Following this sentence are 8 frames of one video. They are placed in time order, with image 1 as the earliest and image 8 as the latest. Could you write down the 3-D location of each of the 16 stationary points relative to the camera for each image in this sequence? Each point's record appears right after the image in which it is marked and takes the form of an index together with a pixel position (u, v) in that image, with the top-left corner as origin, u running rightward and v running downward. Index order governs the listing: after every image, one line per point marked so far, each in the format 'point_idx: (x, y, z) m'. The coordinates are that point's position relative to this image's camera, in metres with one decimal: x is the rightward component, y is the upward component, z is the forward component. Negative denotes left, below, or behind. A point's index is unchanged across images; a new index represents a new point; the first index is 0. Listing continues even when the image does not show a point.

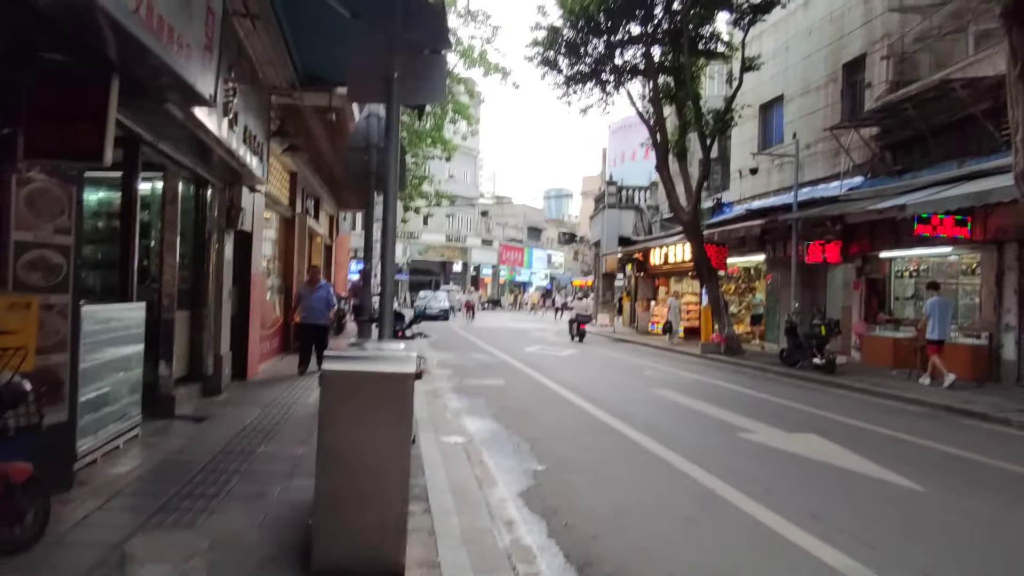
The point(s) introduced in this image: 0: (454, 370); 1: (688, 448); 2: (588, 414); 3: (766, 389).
0: (-1.1, -1.6, +14.9) m
1: (+1.8, -1.6, +7.9) m
2: (+0.9, -1.6, +9.8) m
3: (+4.5, -1.8, +14.1) m
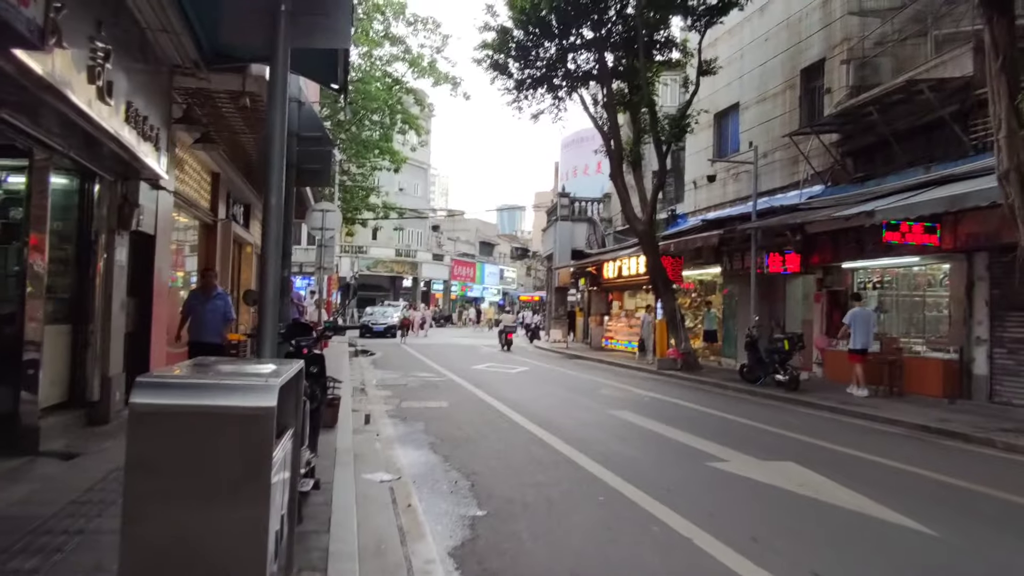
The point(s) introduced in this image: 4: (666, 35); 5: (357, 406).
0: (-2.1, -1.8, +13.7) m
1: (+1.2, -1.7, +6.9) m
2: (+0.3, -1.7, +8.6) m
3: (+3.6, -2.0, +13.2) m
4: (+3.9, +6.4, +19.9) m
5: (-2.2, -1.7, +11.3) m
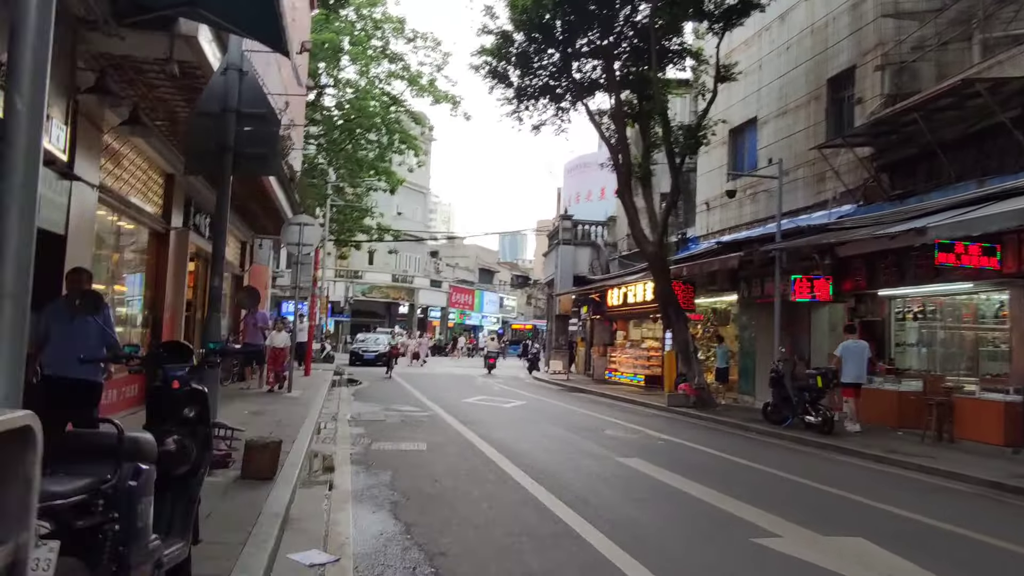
0: (-2.2, -2.1, +11.9) m
1: (+1.1, -1.8, +5.1) m
2: (+0.2, -1.9, +6.8) m
3: (+3.5, -2.4, +11.4) m
4: (+3.9, +5.8, +18.4) m
5: (-2.3, -2.0, +9.5) m
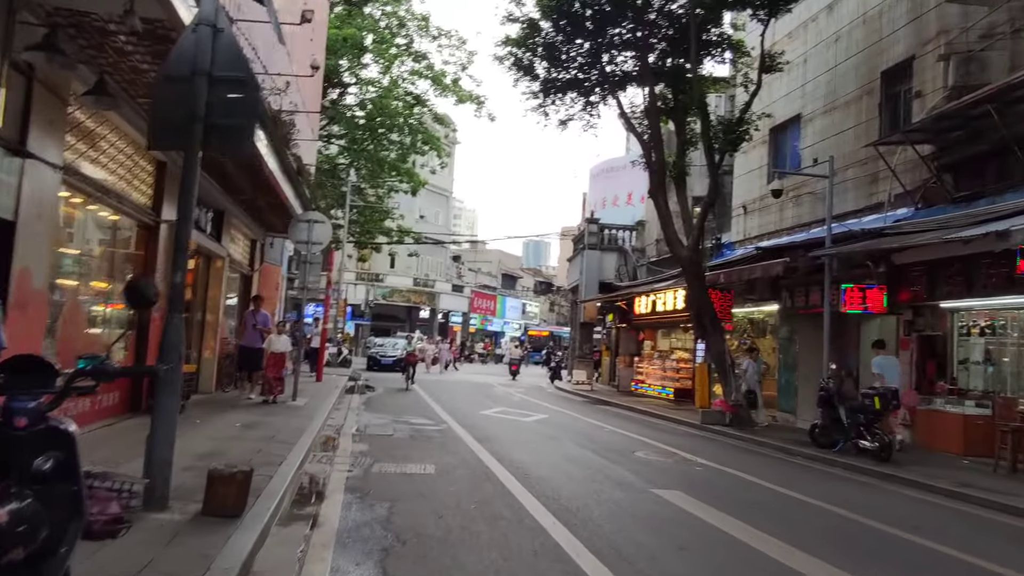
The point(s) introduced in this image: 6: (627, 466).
0: (-1.9, -2.1, +10.8) m
1: (+1.2, -1.8, +3.9) m
2: (+0.3, -1.9, +5.7) m
3: (+3.7, -2.5, +10.1) m
4: (+4.5, +5.6, +17.1) m
5: (-2.1, -2.0, +8.4) m
6: (+1.5, -2.3, +10.0) m
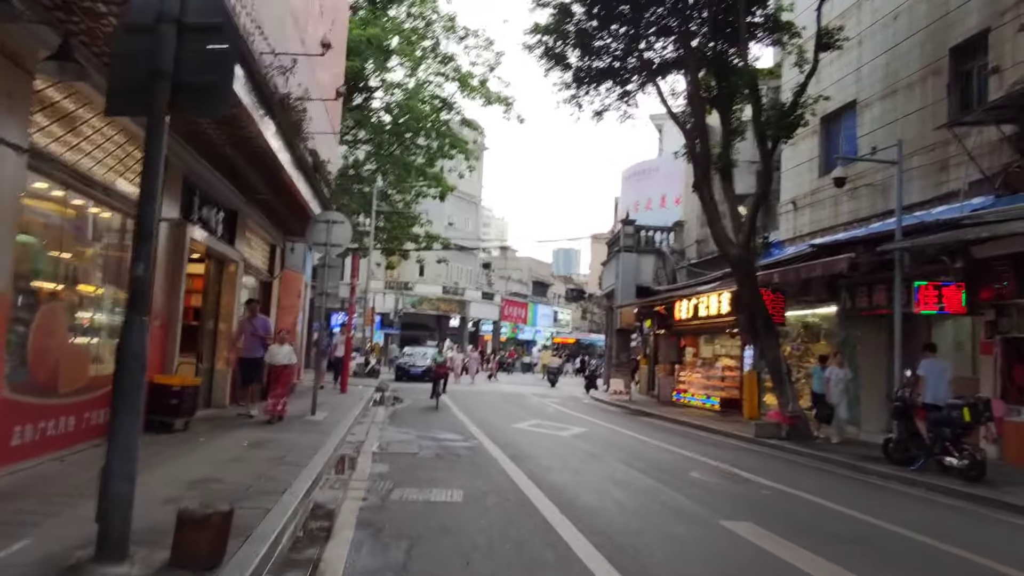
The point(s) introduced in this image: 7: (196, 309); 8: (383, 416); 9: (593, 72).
0: (-1.5, -2.2, +9.6) m
1: (+1.4, -1.7, +2.6) m
2: (+0.5, -1.8, +4.5) m
3: (+4.2, -2.5, +8.8) m
4: (+5.1, +5.6, +15.9) m
5: (-1.7, -2.0, +7.3) m
6: (+1.9, -2.3, +8.8) m
7: (-5.2, -0.4, +13.0) m
8: (-2.7, -2.7, +16.3) m
9: (+1.8, +4.7, +16.9) m
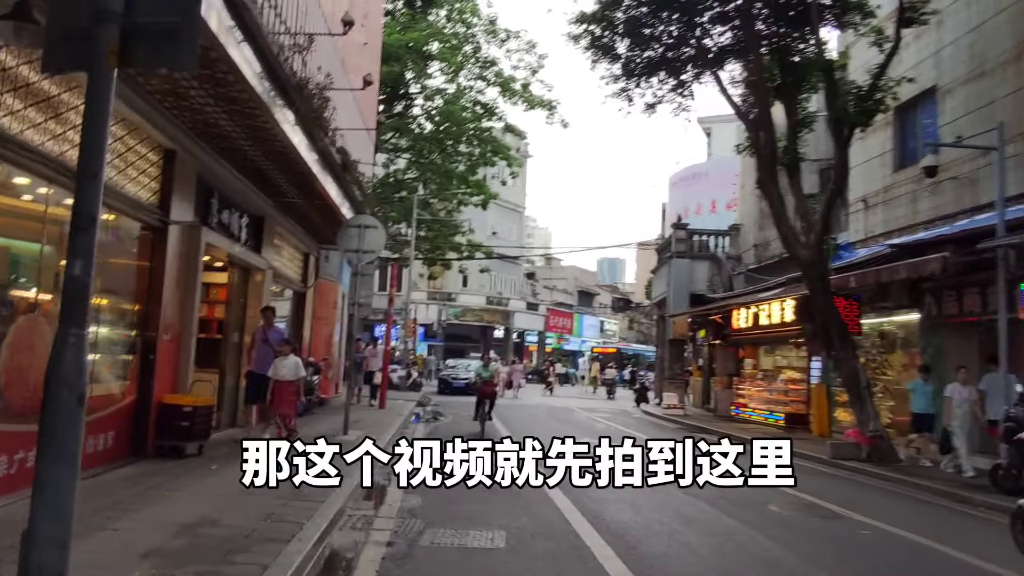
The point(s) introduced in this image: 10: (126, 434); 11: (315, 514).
0: (-0.9, -2.2, +8.5) m
1: (+1.5, -1.7, +1.4) m
2: (+0.8, -1.8, +3.2) m
3: (+4.6, -2.5, +7.3) m
4: (+5.9, +5.5, +14.4) m
5: (-1.3, -2.0, +6.2) m
6: (+2.4, -2.3, +7.5) m
7: (-4.5, -0.5, +12.1) m
8: (-1.8, -2.8, +15.2) m
9: (+2.6, +4.5, +15.7) m
10: (-4.1, -1.5, +8.3) m
11: (-1.6, -1.9, +6.6) m
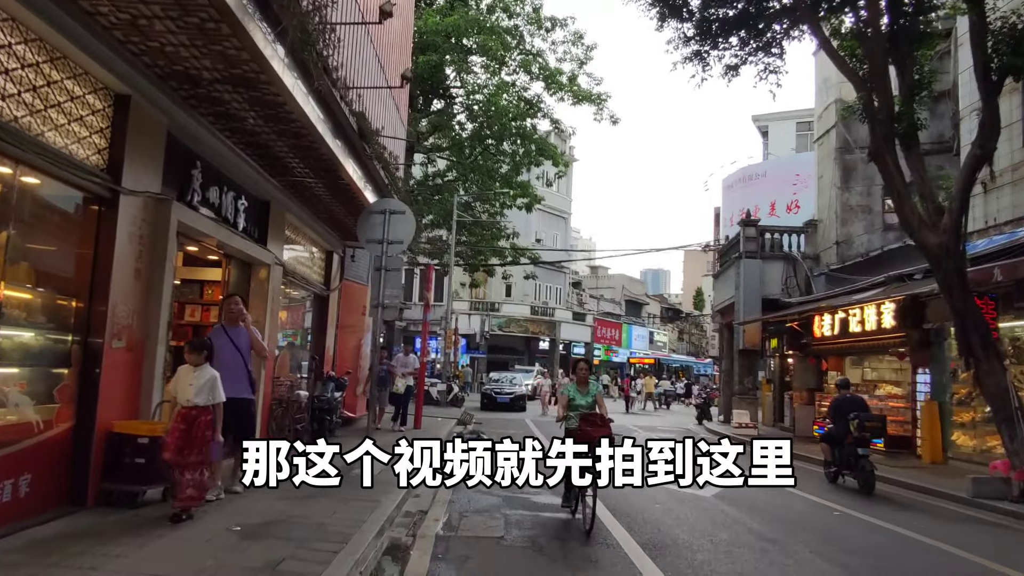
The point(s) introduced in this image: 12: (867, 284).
0: (-0.4, -2.1, +6.1) m
1: (+1.6, -1.5, -1.1) m
2: (+1.0, -1.6, +0.8) m
3: (+5.1, -2.3, +4.7) m
4: (+6.7, +5.5, +11.8) m
5: (-0.9, -1.9, +3.8) m
6: (+2.9, -2.1, +4.9) m
7: (-3.8, -0.5, +9.9) m
8: (-0.9, -2.8, +12.9) m
9: (+3.5, +4.5, +13.2) m
10: (-3.5, -1.5, +6.1) m
11: (-1.2, -1.8, +4.3) m
12: (+8.0, +0.1, +17.9) m
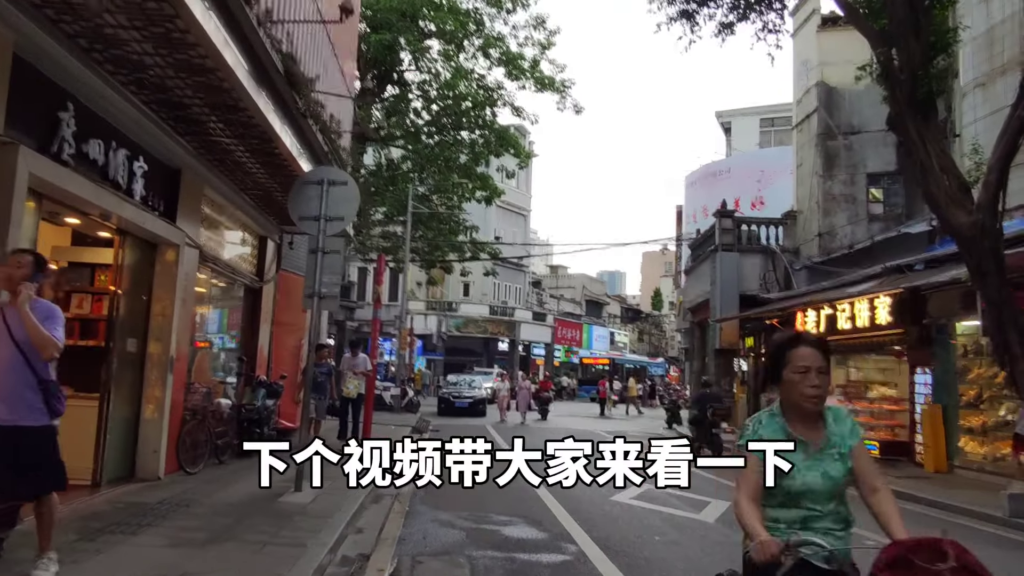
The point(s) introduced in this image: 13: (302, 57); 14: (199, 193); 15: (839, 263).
0: (-0.5, -2.0, +4.4) m
1: (+1.9, -1.3, -2.8) m
2: (+1.2, -1.4, -0.9) m
3: (+5.0, -2.2, +3.2) m
4: (+6.3, +5.7, +10.4) m
5: (-1.0, -1.7, +2.0) m
6: (+2.8, -2.0, +3.3) m
7: (-4.1, -0.3, +8.0) m
8: (-1.4, -2.7, +11.0) m
9: (+3.0, +4.7, +11.7) m
10: (-3.7, -1.3, +4.2) m
11: (-1.3, -1.6, +2.4) m
12: (+7.2, +0.2, +16.6) m
13: (-2.2, +2.4, +8.5) m
14: (-3.8, +1.1, +9.5) m
15: (+7.6, +0.6, +18.4) m
